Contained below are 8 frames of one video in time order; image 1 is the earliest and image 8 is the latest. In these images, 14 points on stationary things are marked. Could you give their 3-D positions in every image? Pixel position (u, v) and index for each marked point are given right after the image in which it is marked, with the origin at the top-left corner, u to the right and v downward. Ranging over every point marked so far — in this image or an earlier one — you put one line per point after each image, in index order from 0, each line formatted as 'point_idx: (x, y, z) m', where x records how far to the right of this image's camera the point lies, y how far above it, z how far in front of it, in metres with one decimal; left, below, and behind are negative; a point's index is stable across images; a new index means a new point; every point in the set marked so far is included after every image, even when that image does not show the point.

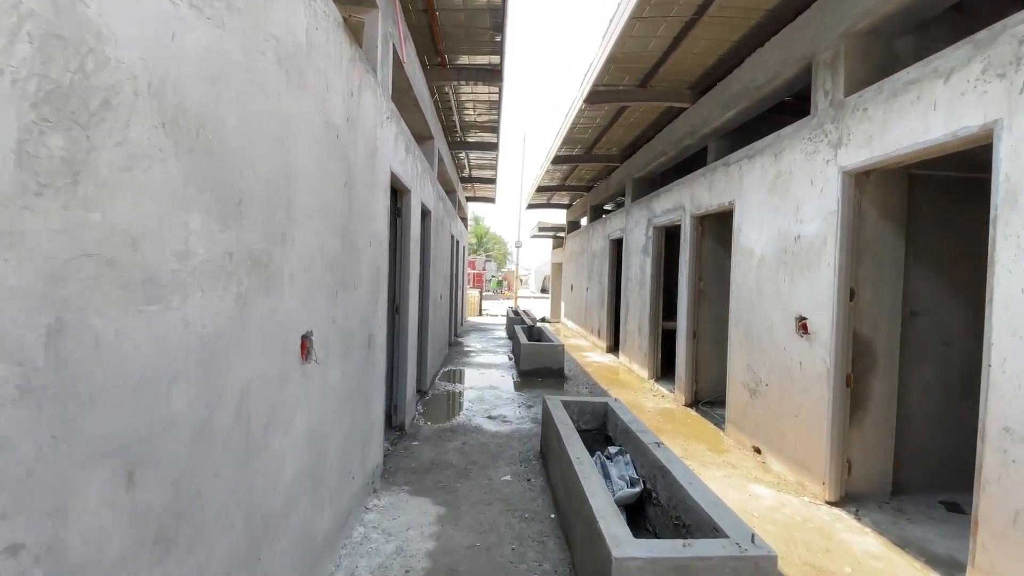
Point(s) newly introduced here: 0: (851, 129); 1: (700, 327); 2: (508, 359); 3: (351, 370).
0: (+2.6, +1.2, +3.7) m
1: (+2.5, -0.5, +6.4) m
2: (-0.1, -1.4, +9.3) m
3: (-1.0, -0.5, +3.1) m
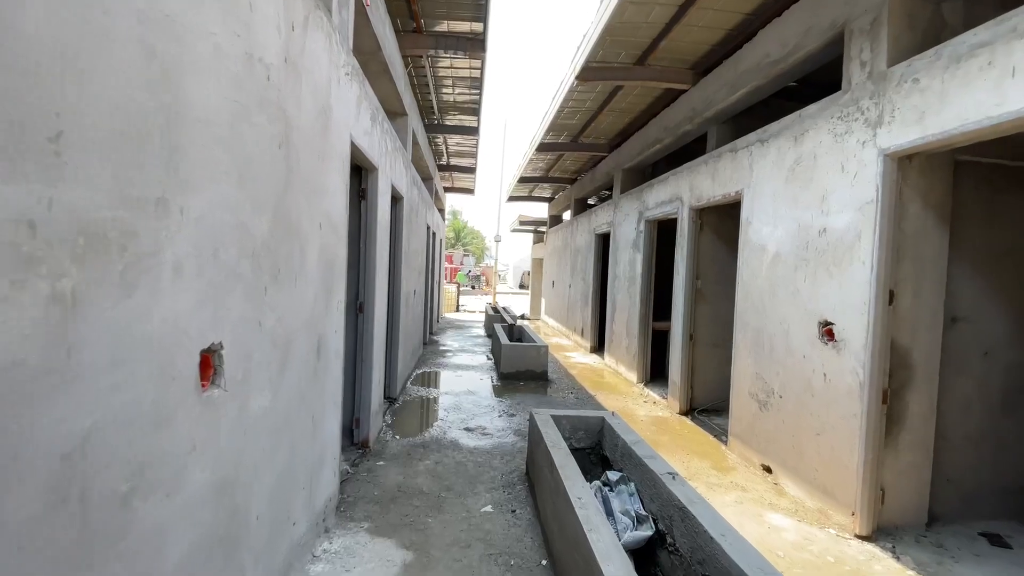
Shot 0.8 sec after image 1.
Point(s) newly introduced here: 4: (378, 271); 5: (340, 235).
0: (+2.6, +1.2, +3.1) m
1: (+2.3, -0.5, +5.9) m
2: (-0.5, -1.3, +8.7) m
3: (-1.1, -0.5, +2.4) m
4: (-1.3, +0.1, +4.5) m
5: (-1.1, +0.3, +3.1) m
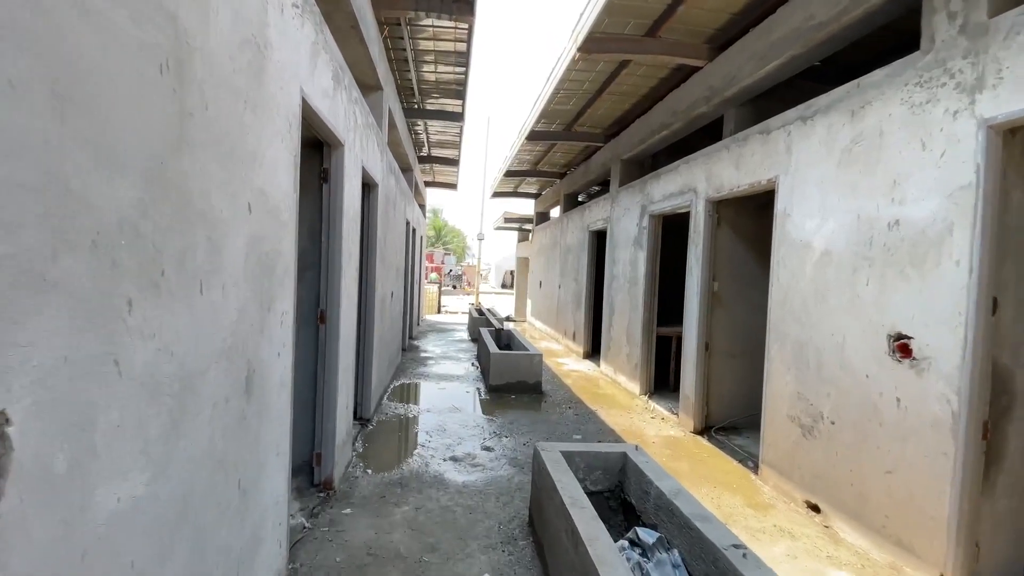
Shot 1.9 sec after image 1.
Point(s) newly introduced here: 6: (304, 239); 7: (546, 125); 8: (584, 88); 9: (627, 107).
0: (+2.6, +1.2, +2.5) m
1: (+2.2, -0.5, +5.2) m
2: (-0.7, -1.3, +7.9) m
3: (-1.0, -0.5, +1.6) m
4: (-1.3, +0.1, +3.6) m
5: (-1.1, +0.3, +2.3) m
6: (-1.6, +0.4, +3.6) m
7: (+0.6, +2.9, +8.2) m
8: (+1.0, +2.8, +6.7) m
9: (+1.7, +2.7, +7.1) m
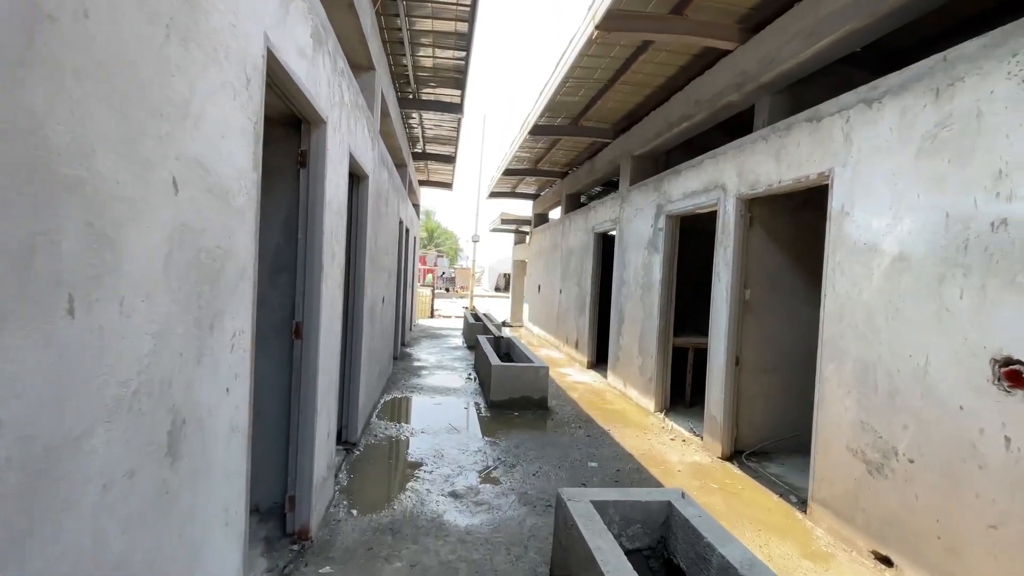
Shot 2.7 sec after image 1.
0: (+2.7, +1.1, +1.9) m
1: (+2.3, -0.6, +4.6) m
2: (-0.7, -1.4, +7.3) m
3: (-0.9, -0.6, +1.0) m
4: (-1.2, +0.1, +3.0) m
5: (-1.0, +0.3, +1.7) m
6: (-1.5, +0.3, +3.0) m
7: (+0.6, +2.8, +7.7) m
8: (+1.1, +2.8, +6.1) m
9: (+1.8, +2.7, +6.6) m
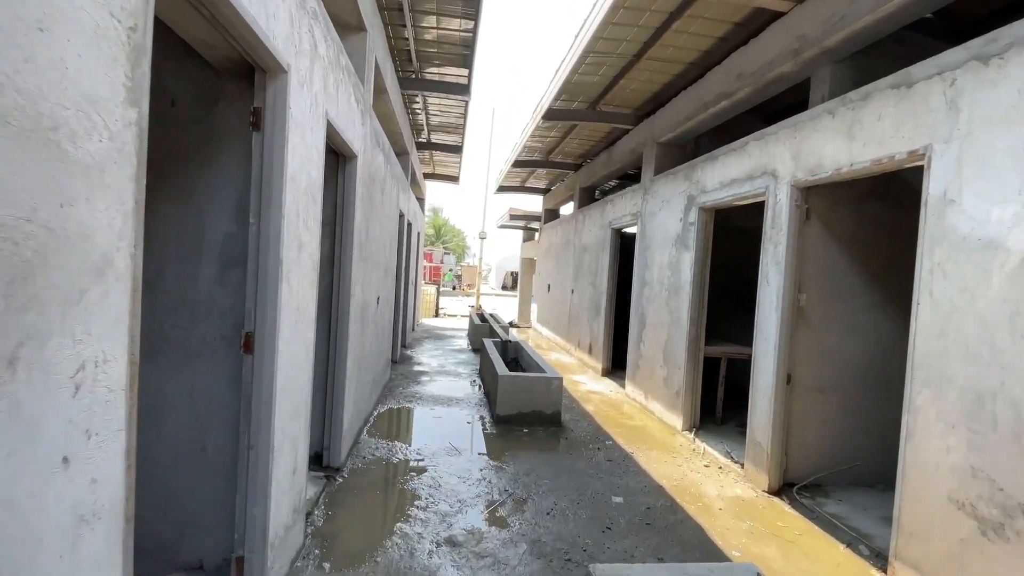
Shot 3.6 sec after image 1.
0: (+2.8, +1.1, +1.2) m
1: (+2.4, -0.7, +3.9) m
2: (-0.5, -1.4, +6.6) m
3: (-0.9, -0.6, +0.3) m
4: (-1.1, +0.1, +2.4) m
5: (-0.9, +0.3, +1.0) m
6: (-1.4, +0.3, +2.3) m
7: (+0.8, +2.8, +7.0) m
8: (+1.2, +2.7, +5.4) m
9: (+2.0, +2.6, +5.8) m
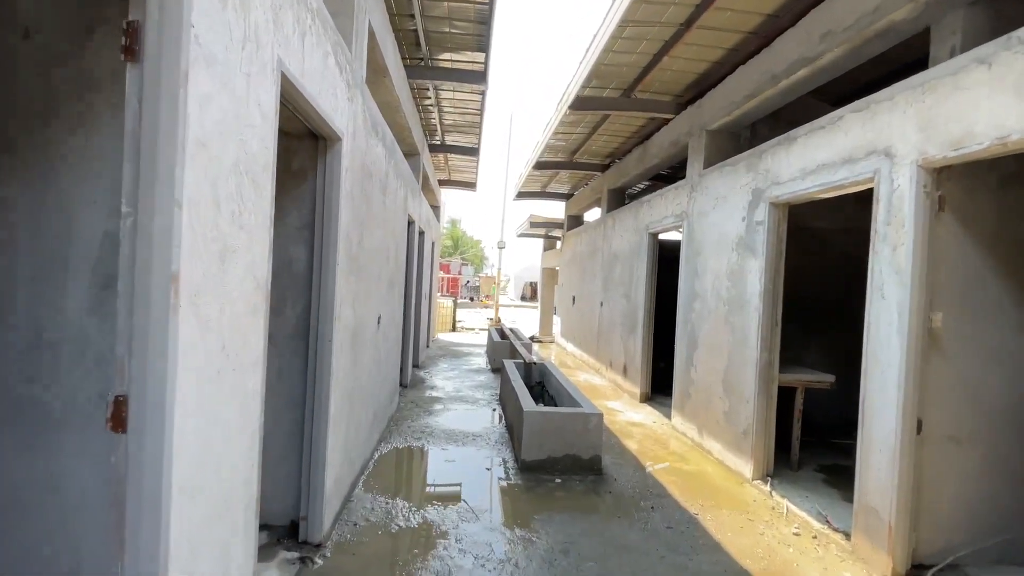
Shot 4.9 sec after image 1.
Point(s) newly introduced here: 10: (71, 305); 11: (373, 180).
0: (+2.9, +1.0, +0.2) m
1: (+2.6, -0.8, +2.9) m
2: (-0.2, -1.6, +5.7) m
3: (-0.8, -0.6, -0.6) m
4: (-1.0, 0.0, +1.5) m
5: (-0.8, +0.2, +0.2) m
6: (-1.3, +0.2, +1.5) m
7: (+1.1, +2.6, +6.1) m
8: (+1.5, +2.6, +4.5) m
9: (+2.2, +2.5, +4.9) m
10: (-1.4, -0.1, +1.5) m
11: (-1.1, +0.9, +3.8) m
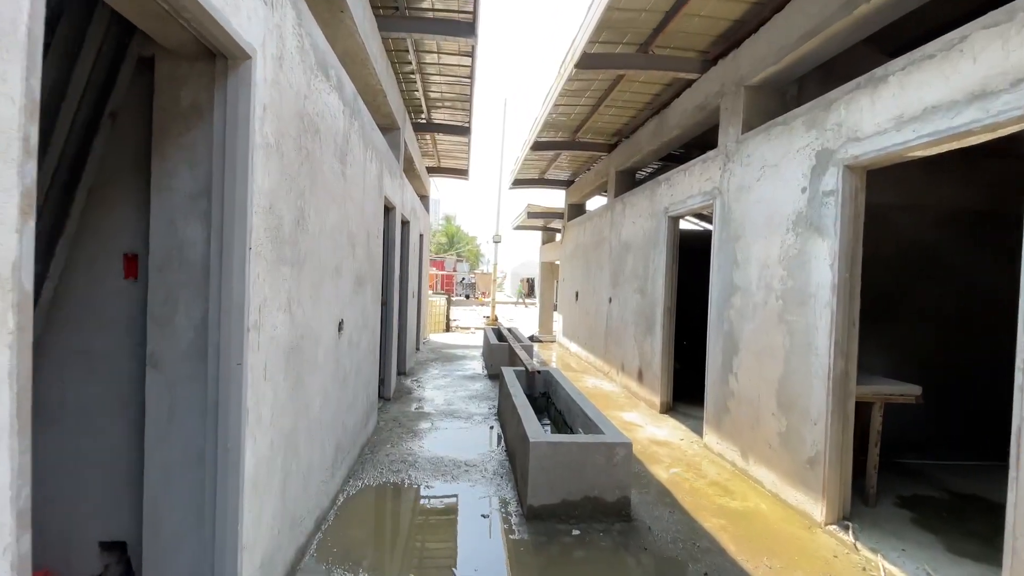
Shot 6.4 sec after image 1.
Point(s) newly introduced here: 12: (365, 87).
0: (+2.9, +1.1, -0.7) m
1: (+2.6, -0.7, +2.0) m
2: (-0.2, -1.6, +4.8) m
3: (-0.8, -0.6, -1.6) m
4: (-0.9, 0.0, +0.5) m
5: (-0.8, +0.2, -0.8) m
6: (-1.3, +0.2, +0.5) m
7: (+1.0, +2.7, +5.1) m
8: (+1.4, +2.7, +3.5) m
9: (+2.2, +2.6, +4.0) m
10: (-1.4, -0.1, +0.5) m
11: (-1.1, +0.9, +2.8) m
12: (-1.5, +2.1, +5.0) m
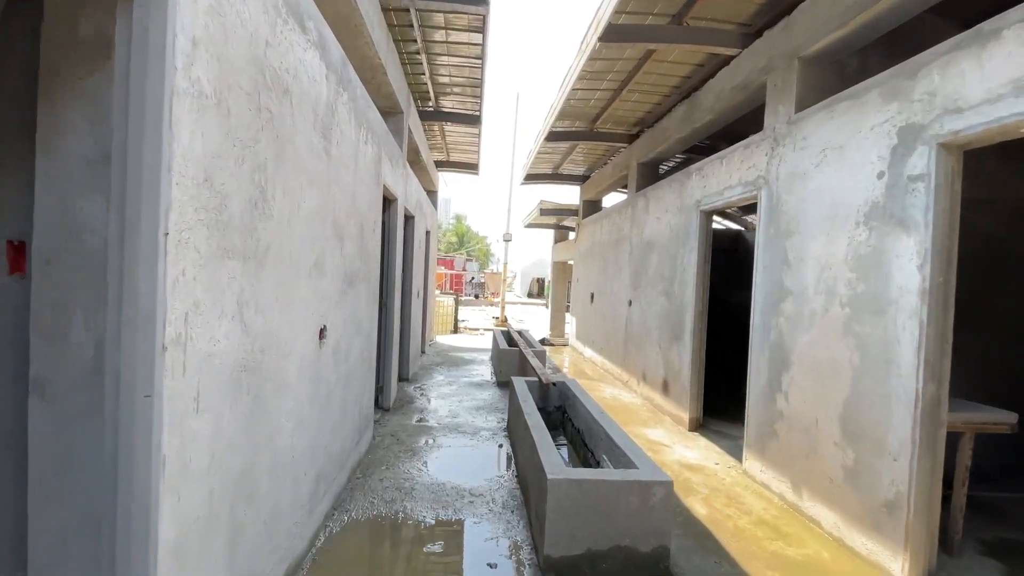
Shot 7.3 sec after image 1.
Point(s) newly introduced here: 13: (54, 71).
0: (+2.9, +1.1, -1.3) m
1: (+2.7, -0.7, +1.4) m
2: (-0.1, -1.6, +4.2) m
3: (-0.8, -0.6, -2.1) m
4: (-0.9, 0.0, 0.0) m
5: (-0.8, +0.2, -1.3) m
6: (-1.2, +0.2, 0.0) m
7: (+1.2, +2.6, +4.5) m
8: (+1.6, +2.6, +2.9) m
9: (+2.3, +2.5, +3.3) m
10: (-1.3, -0.1, 0.0) m
11: (-1.1, +0.9, +2.3) m
12: (-1.4, +2.1, +4.4) m
13: (-1.4, +0.6, +1.4) m
